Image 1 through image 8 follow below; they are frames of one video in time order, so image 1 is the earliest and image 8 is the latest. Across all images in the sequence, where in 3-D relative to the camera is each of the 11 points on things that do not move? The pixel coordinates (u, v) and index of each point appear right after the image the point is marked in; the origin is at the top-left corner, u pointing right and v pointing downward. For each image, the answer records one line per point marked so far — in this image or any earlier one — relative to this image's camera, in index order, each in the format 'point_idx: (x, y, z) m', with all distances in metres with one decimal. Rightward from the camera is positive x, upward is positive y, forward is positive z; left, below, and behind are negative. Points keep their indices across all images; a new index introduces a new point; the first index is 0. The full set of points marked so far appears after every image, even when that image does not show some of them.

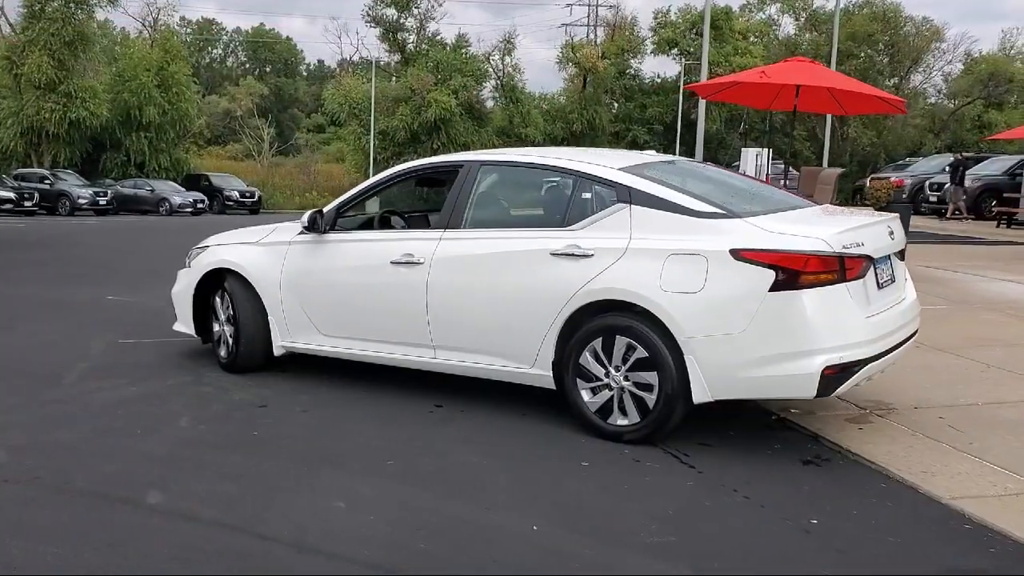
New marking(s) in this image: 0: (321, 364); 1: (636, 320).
0: (-1.3, -0.5, +7.1) m
1: (+0.6, -0.2, +5.2) m
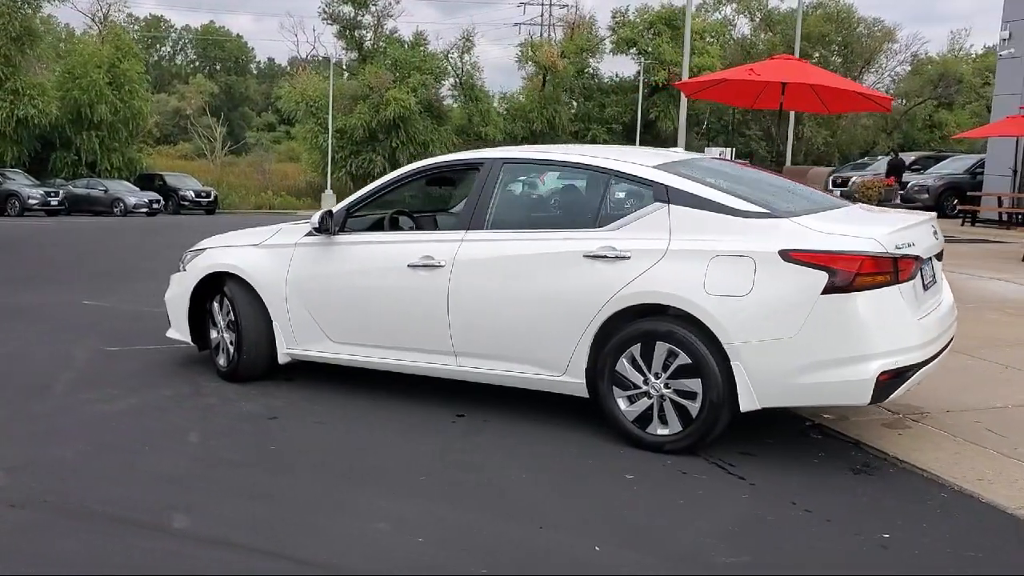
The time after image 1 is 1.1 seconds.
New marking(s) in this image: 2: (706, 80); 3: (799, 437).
0: (-1.2, -0.6, +6.7) m
1: (+0.8, -0.2, +5.0) m
2: (+2.5, +2.6, +12.9) m
3: (+1.5, -0.8, +5.4) m
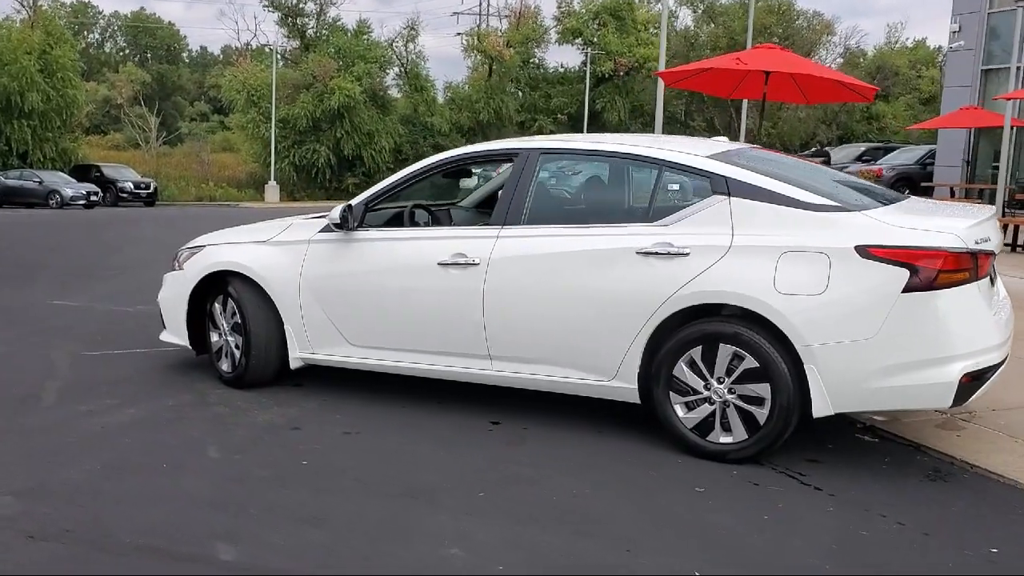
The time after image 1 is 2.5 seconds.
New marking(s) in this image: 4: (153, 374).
0: (-1.1, -0.6, +6.3) m
1: (+1.1, -0.2, +4.7) m
2: (+2.2, +2.7, +12.6) m
3: (+1.8, -0.8, +5.2) m
4: (-2.3, -0.6, +6.6) m
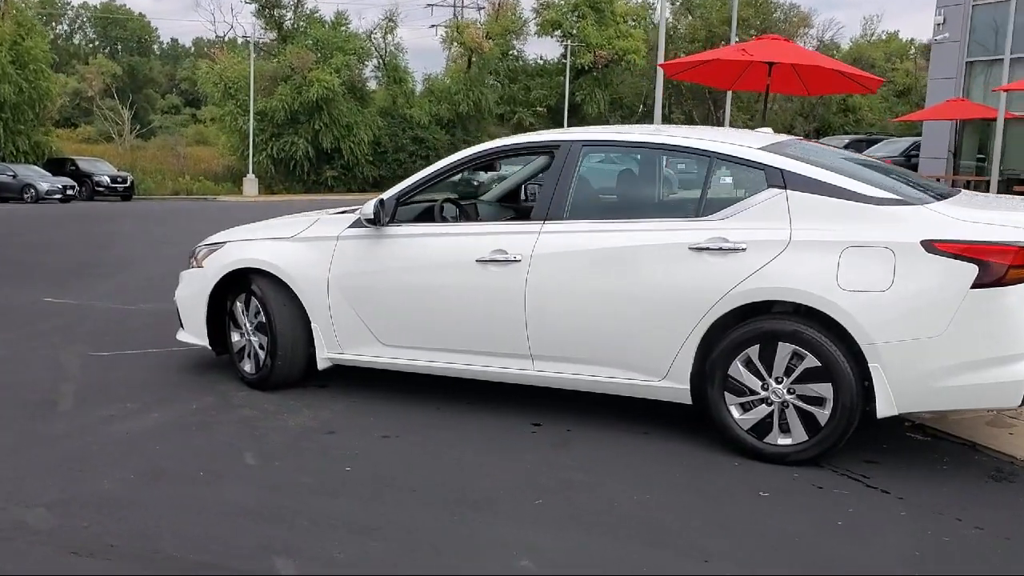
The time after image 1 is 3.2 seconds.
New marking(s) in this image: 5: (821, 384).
0: (-0.9, -0.5, +6.1) m
1: (+1.3, -0.2, +4.5) m
2: (+2.3, +2.8, +12.5) m
3: (+2.0, -0.8, +5.1) m
4: (-2.1, -0.5, +6.3) m
5: (+1.4, -0.4, +4.5) m
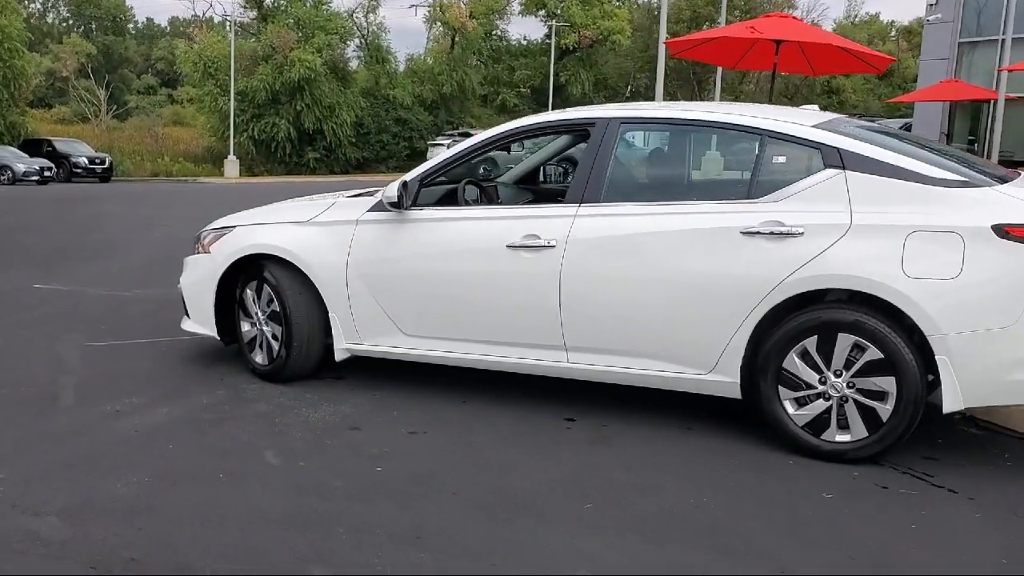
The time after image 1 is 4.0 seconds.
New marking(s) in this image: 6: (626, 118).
0: (-0.7, -0.5, +5.8) m
1: (+1.5, -0.1, +4.3) m
2: (+2.3, +3.0, +12.2) m
3: (+2.2, -0.7, +4.8) m
4: (-2.0, -0.5, +6.0) m
5: (+1.5, -0.4, +4.2) m
6: (+0.6, +0.8, +4.9) m
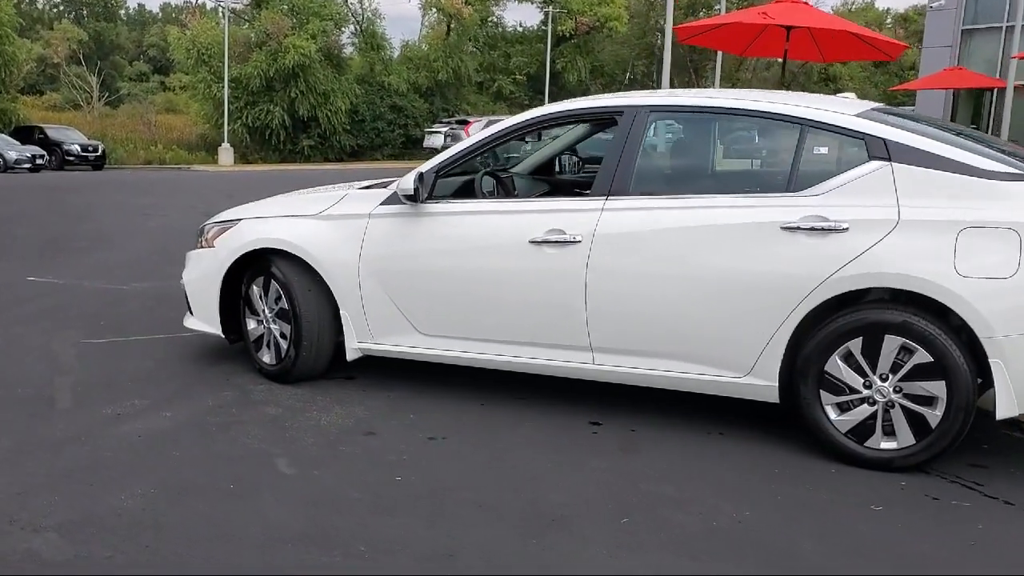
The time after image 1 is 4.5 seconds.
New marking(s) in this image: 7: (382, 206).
0: (-0.6, -0.4, +5.6) m
1: (+1.6, -0.1, +4.0) m
2: (+2.3, +3.1, +11.9) m
3: (+2.3, -0.7, +4.6) m
4: (-1.9, -0.4, +5.7) m
5: (+1.7, -0.4, +4.0) m
6: (+0.7, +0.8, +4.7) m
7: (-0.7, +0.4, +5.1) m
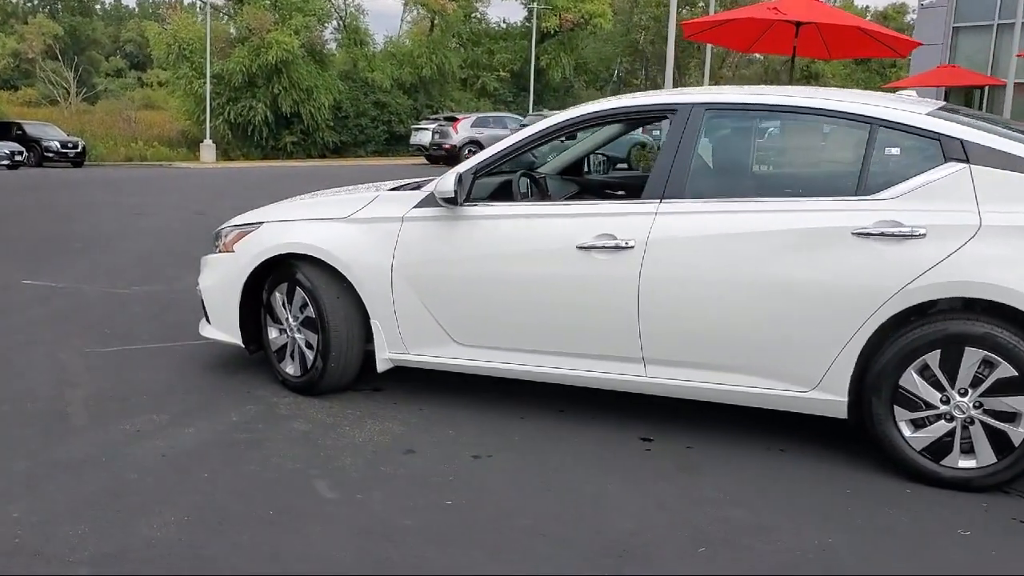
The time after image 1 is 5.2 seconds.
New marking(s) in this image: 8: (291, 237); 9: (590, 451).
0: (-0.4, -0.5, +5.3) m
1: (+1.8, -0.1, +3.8) m
2: (+2.4, +3.1, +11.7) m
3: (+2.5, -0.7, +4.4) m
4: (-1.7, -0.5, +5.4) m
5: (+1.9, -0.4, +3.8) m
6: (+0.9, +0.8, +4.4) m
7: (-0.5, +0.4, +4.8) m
8: (-1.1, +0.3, +5.0) m
9: (+0.3, -0.7, +4.3) m
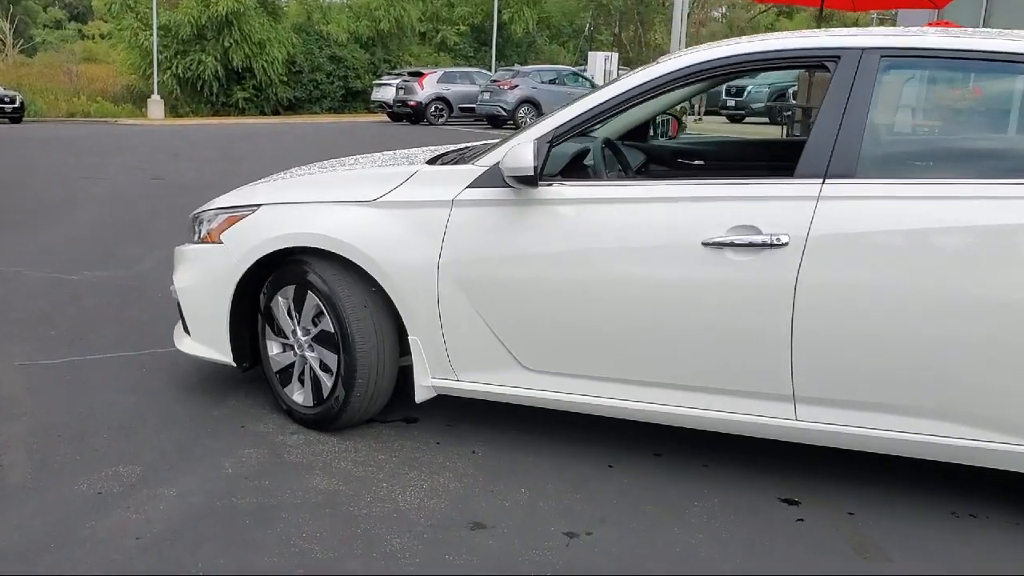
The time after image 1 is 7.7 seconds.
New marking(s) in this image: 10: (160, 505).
0: (-0.1, -0.5, +4.1) m
1: (+2.2, -0.2, +2.7) m
2: (+2.3, +3.4, +10.5) m
3: (+2.8, -0.8, +3.4) m
4: (-1.4, -0.5, +4.2) m
5: (+2.2, -0.5, +2.7) m
6: (+1.2, +0.8, +3.3) m
7: (-0.1, +0.4, +3.6) m
8: (-0.8, +0.2, +3.8) m
9: (+0.7, -0.7, +3.2) m
10: (-1.1, -0.7, +3.3) m
